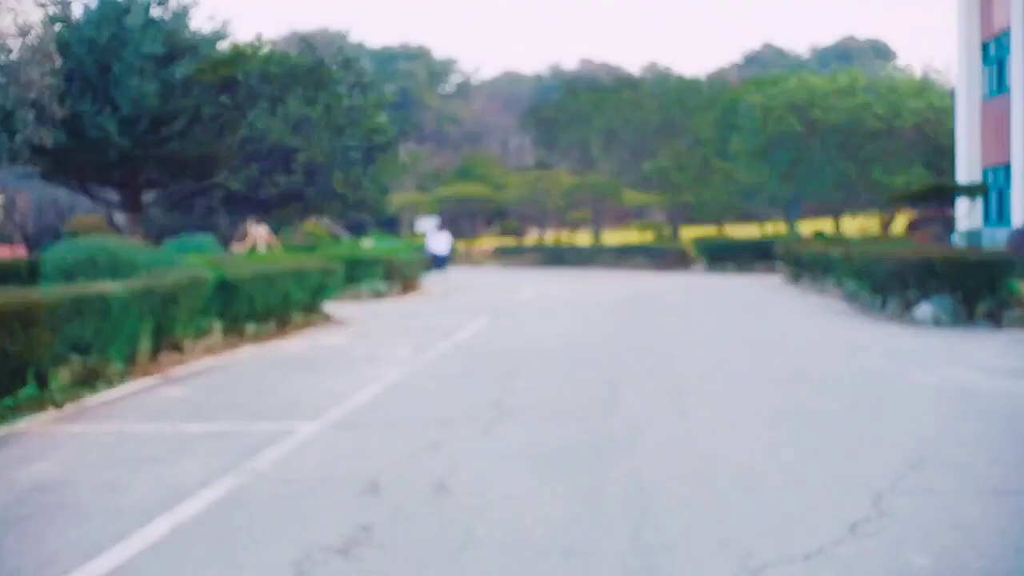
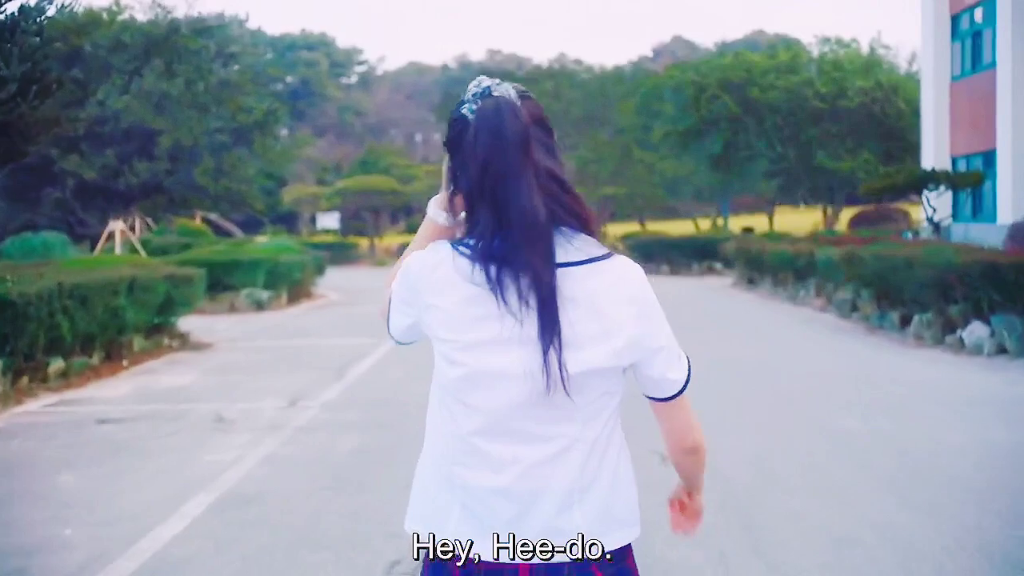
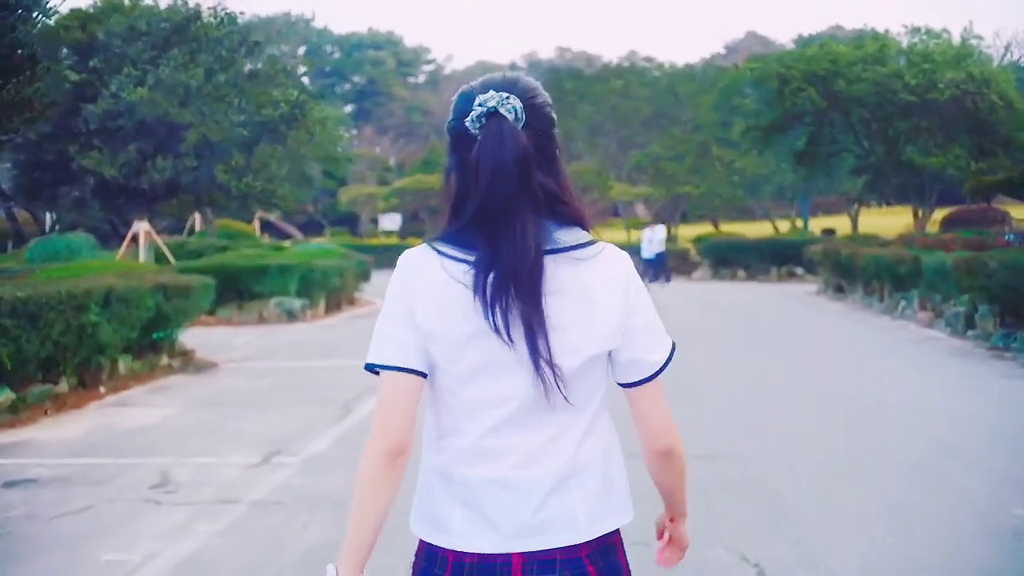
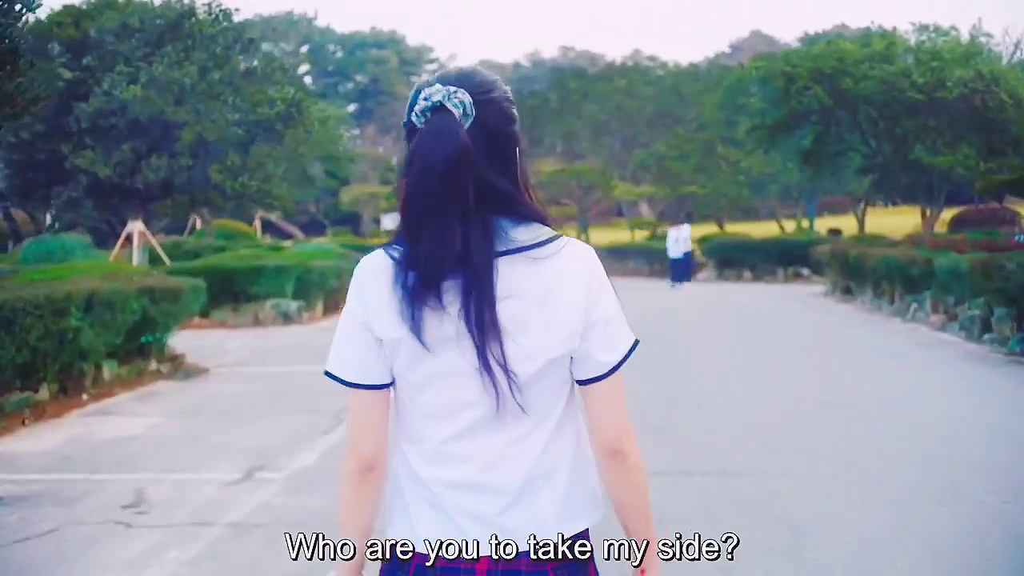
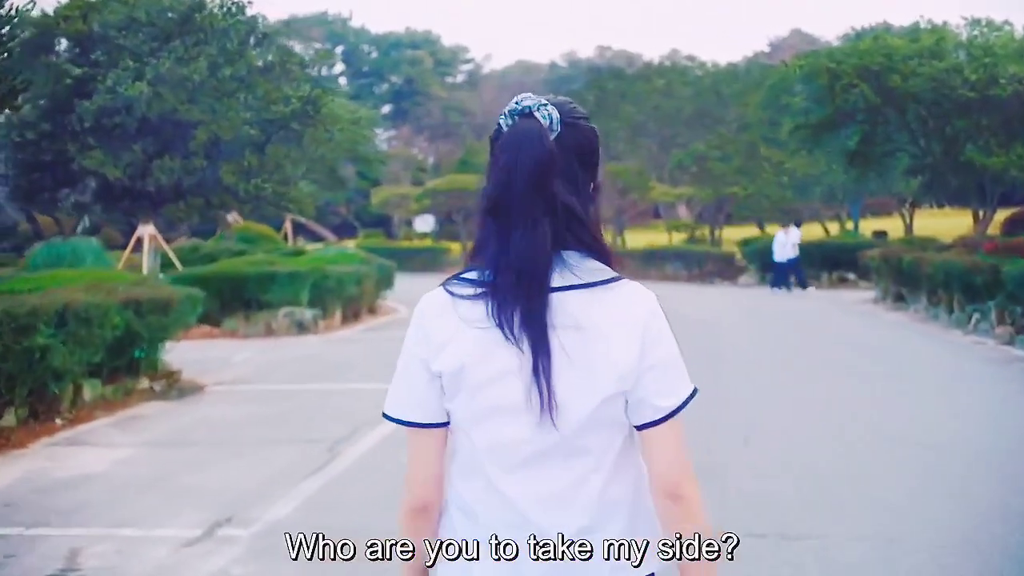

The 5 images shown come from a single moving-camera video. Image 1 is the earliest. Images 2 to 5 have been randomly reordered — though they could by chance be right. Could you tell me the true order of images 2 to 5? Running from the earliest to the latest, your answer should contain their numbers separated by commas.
2, 3, 4, 5
